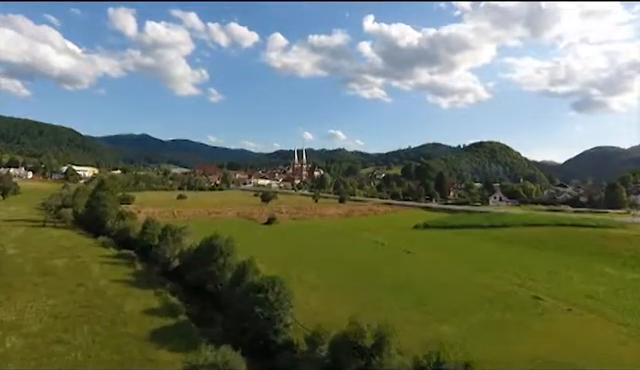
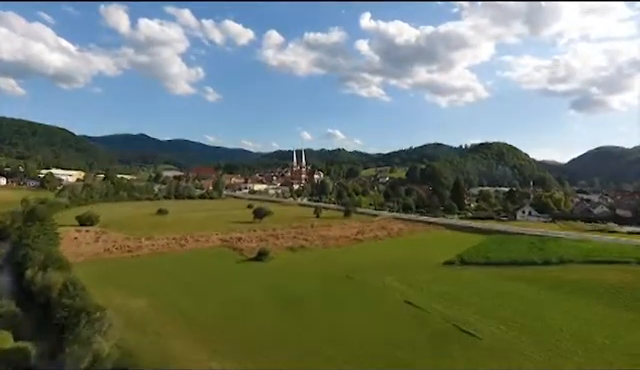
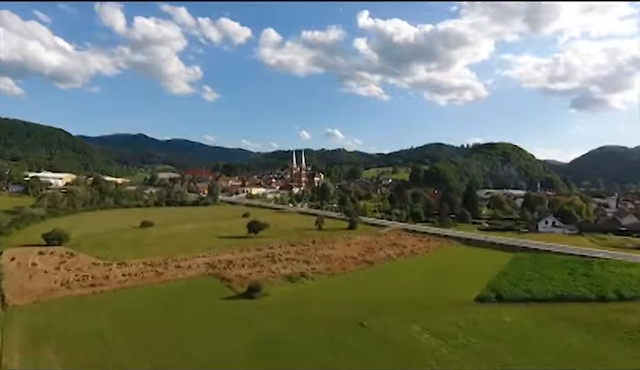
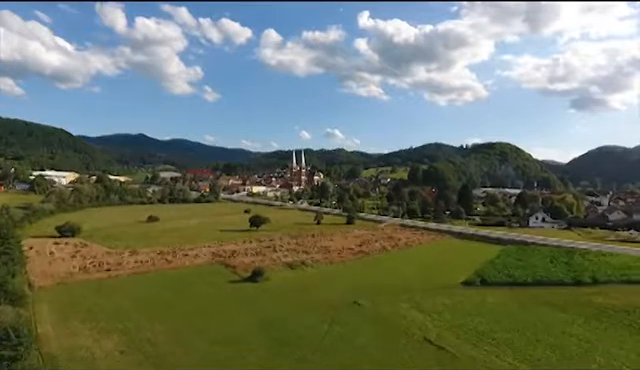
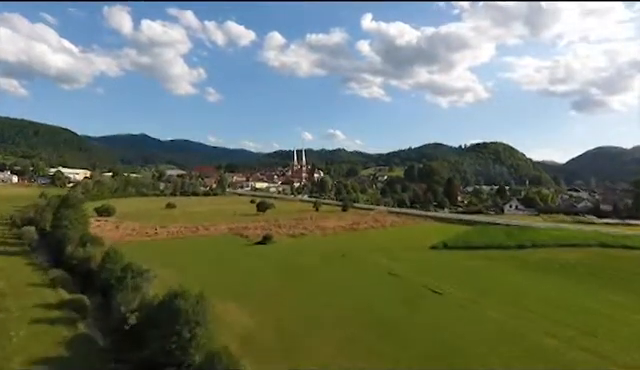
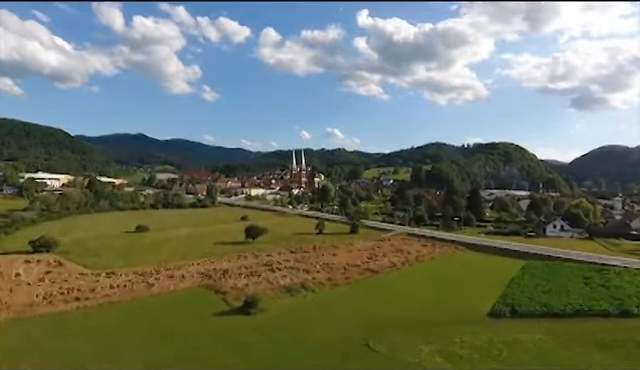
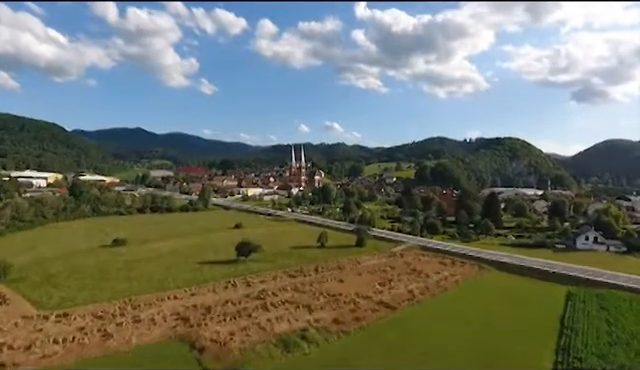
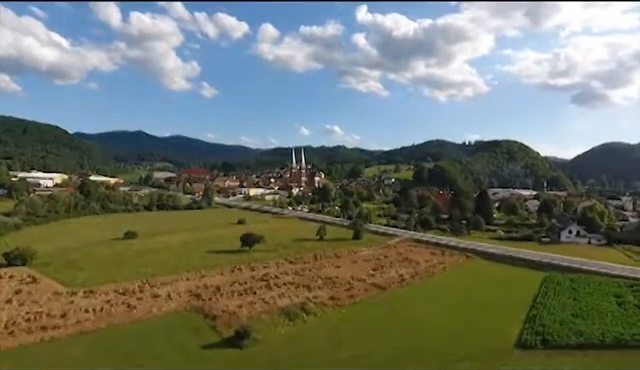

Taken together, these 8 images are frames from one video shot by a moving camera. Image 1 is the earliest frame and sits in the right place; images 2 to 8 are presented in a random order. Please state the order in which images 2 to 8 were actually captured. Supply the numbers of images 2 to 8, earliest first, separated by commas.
5, 2, 4, 3, 6, 8, 7
